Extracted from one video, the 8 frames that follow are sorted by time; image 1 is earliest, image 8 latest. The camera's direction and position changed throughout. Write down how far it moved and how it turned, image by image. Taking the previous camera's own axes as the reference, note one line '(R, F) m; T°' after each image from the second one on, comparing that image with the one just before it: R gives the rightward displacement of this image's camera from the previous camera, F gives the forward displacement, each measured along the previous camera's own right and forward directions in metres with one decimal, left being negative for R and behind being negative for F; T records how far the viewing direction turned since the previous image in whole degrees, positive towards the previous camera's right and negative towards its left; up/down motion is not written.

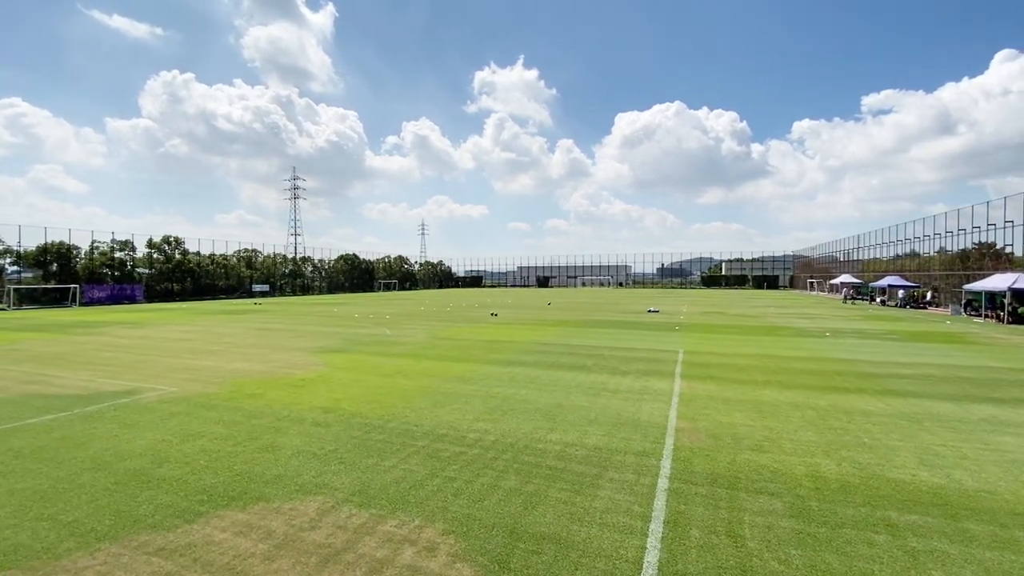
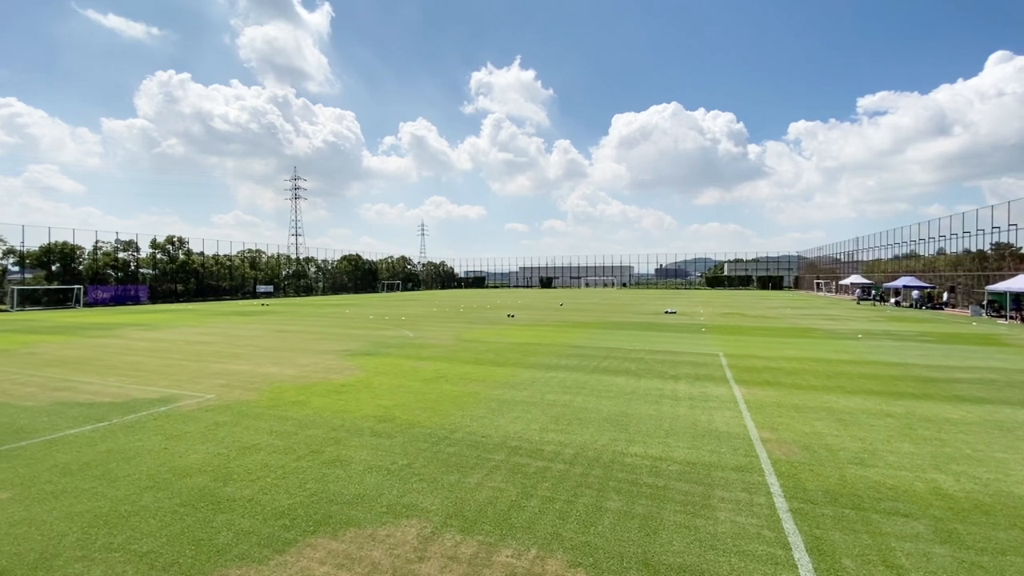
(-1.0, +0.5) m; 0°
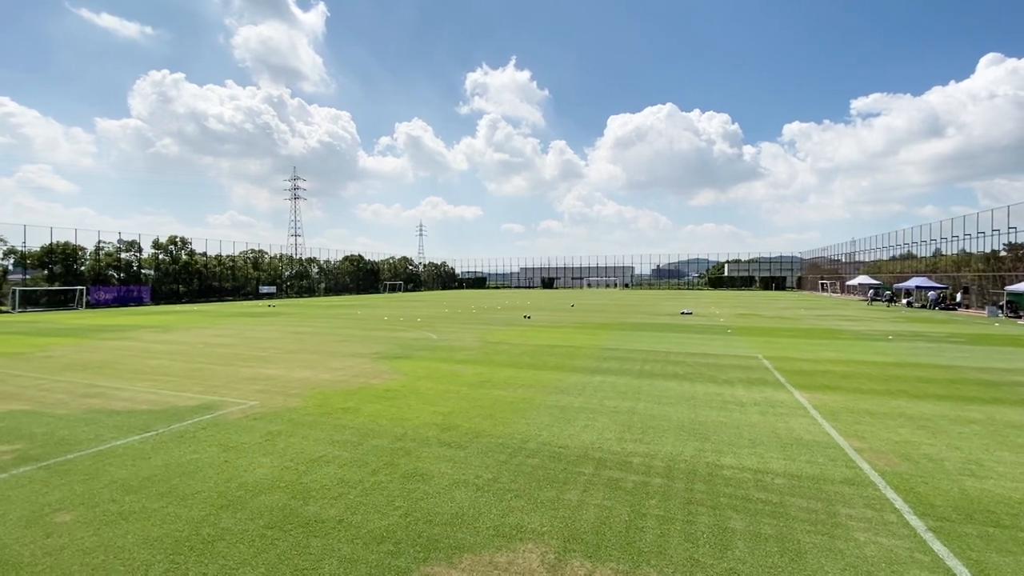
(-1.0, +0.4) m; 0°
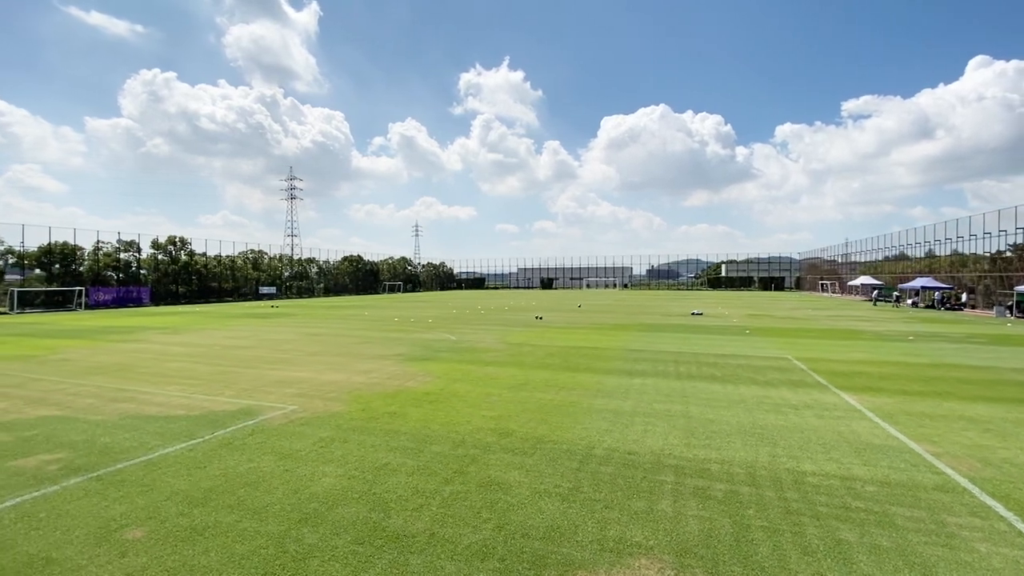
(-0.9, +0.2) m; +1°
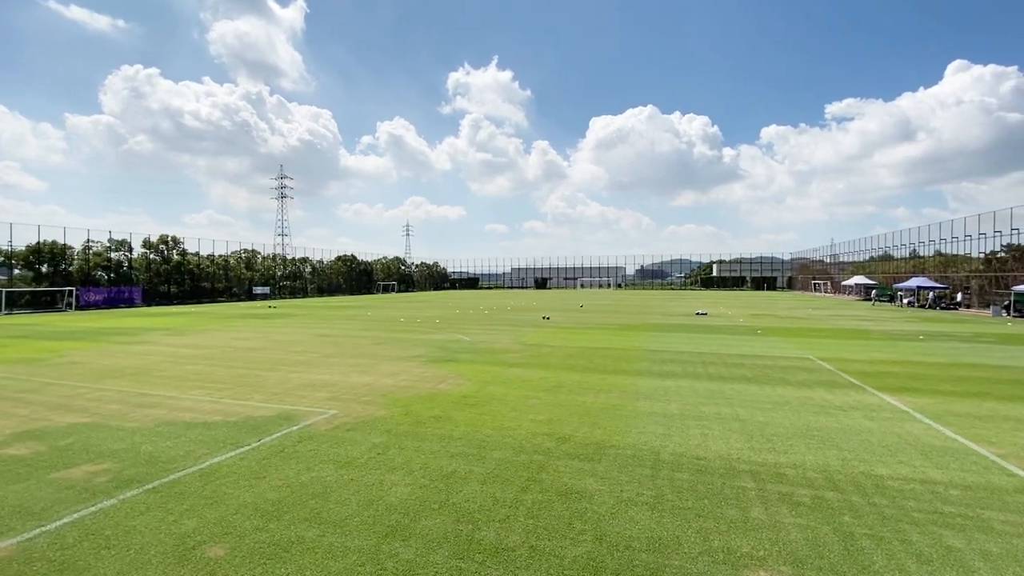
(-0.9, +0.2) m; +1°
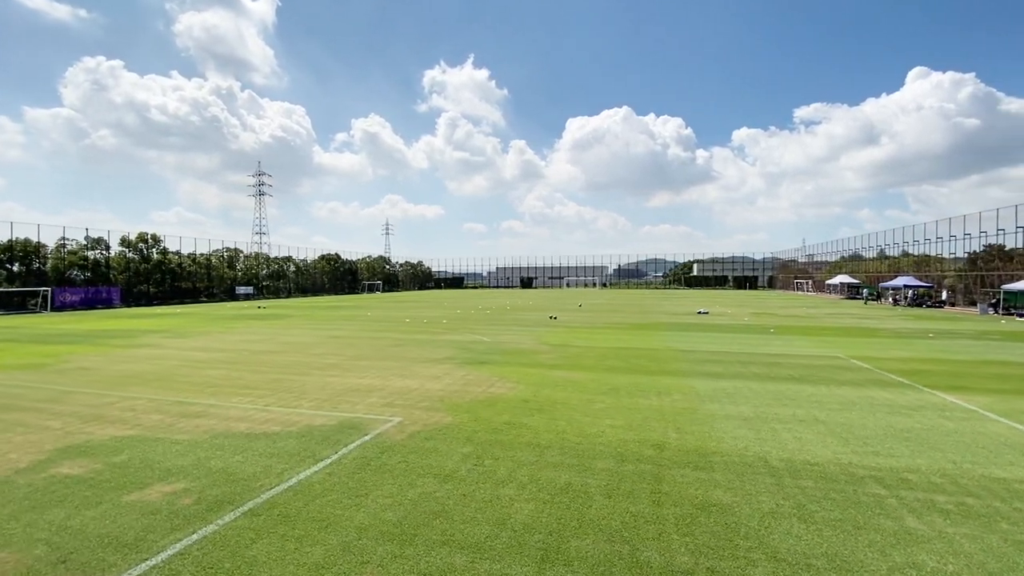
(-1.4, +0.4) m; +3°
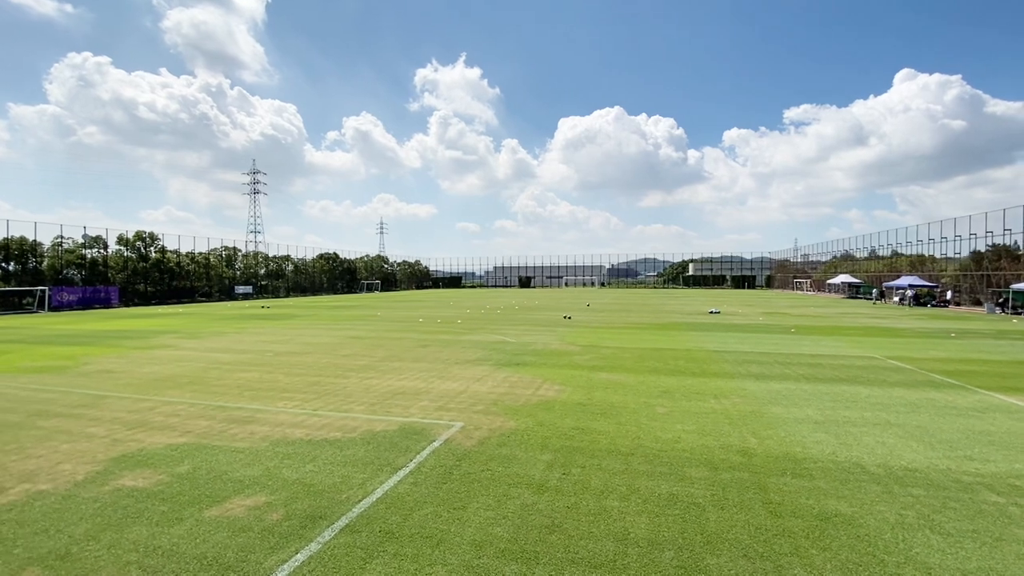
(-1.1, +0.3) m; +1°
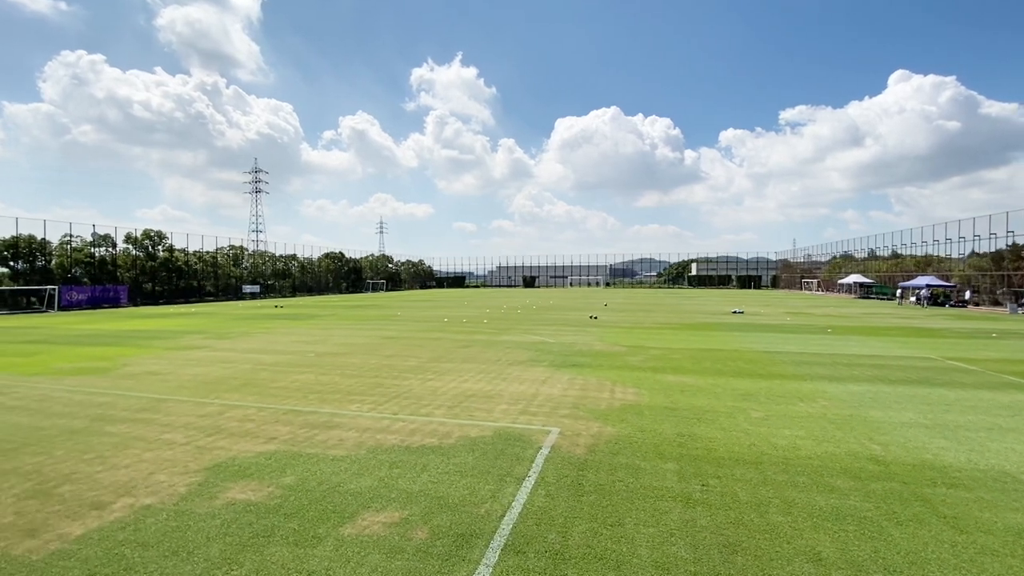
(-1.4, +0.4) m; 0°
